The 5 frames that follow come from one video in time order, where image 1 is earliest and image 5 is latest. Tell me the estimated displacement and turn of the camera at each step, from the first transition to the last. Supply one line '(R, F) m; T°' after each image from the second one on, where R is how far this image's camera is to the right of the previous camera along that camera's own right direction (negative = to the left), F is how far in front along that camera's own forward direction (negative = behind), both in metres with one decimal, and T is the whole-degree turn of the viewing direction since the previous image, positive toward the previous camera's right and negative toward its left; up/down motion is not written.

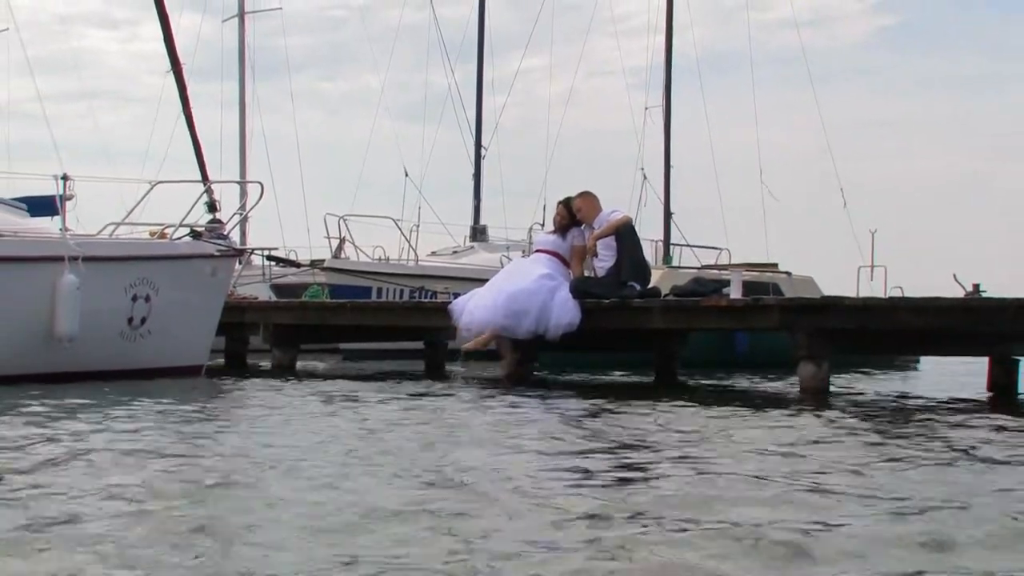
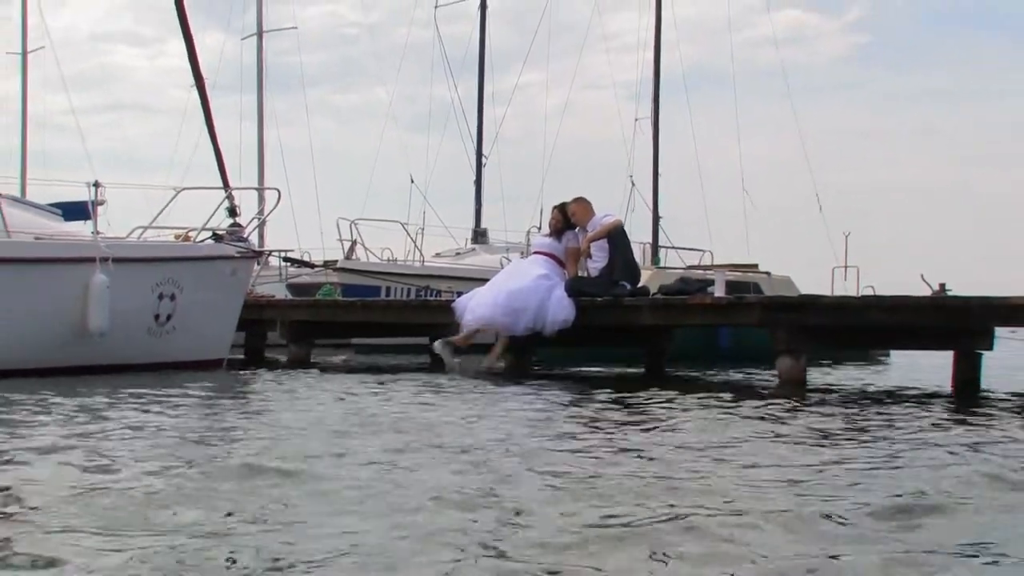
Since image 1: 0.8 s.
(0.0, -0.4) m; 0°
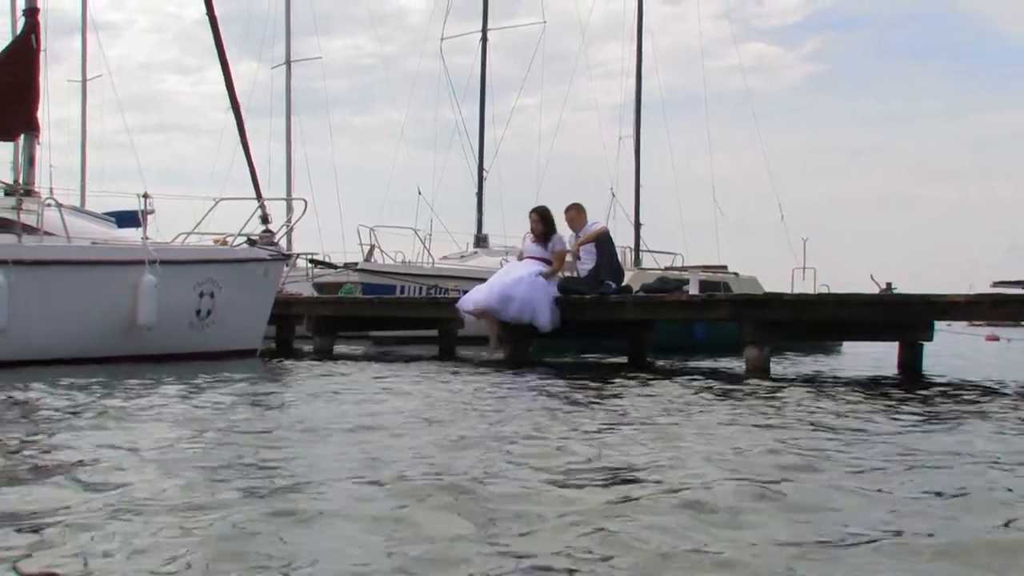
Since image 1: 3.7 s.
(0.0, -0.8) m; 0°
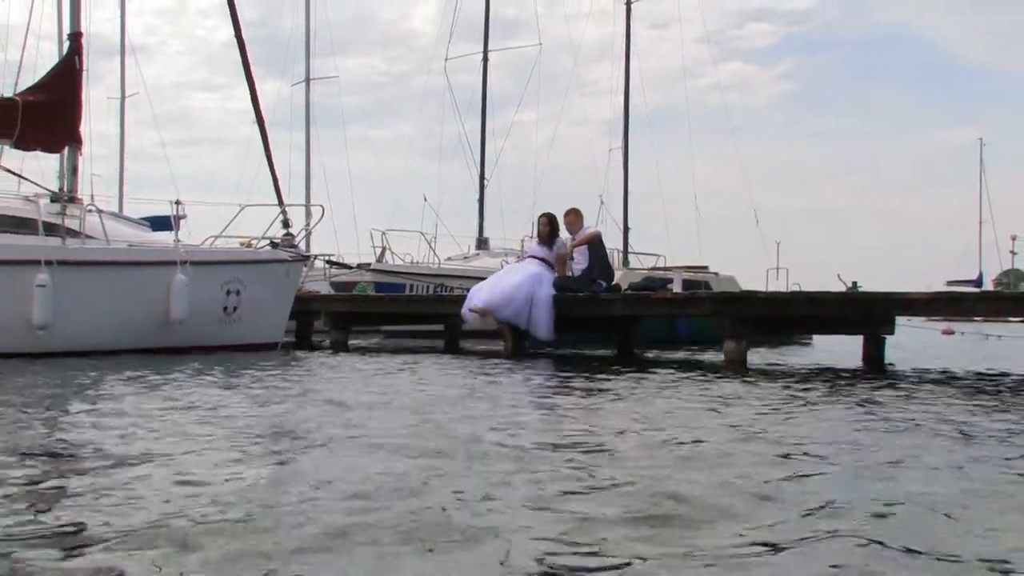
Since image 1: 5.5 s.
(0.0, -0.7) m; 0°
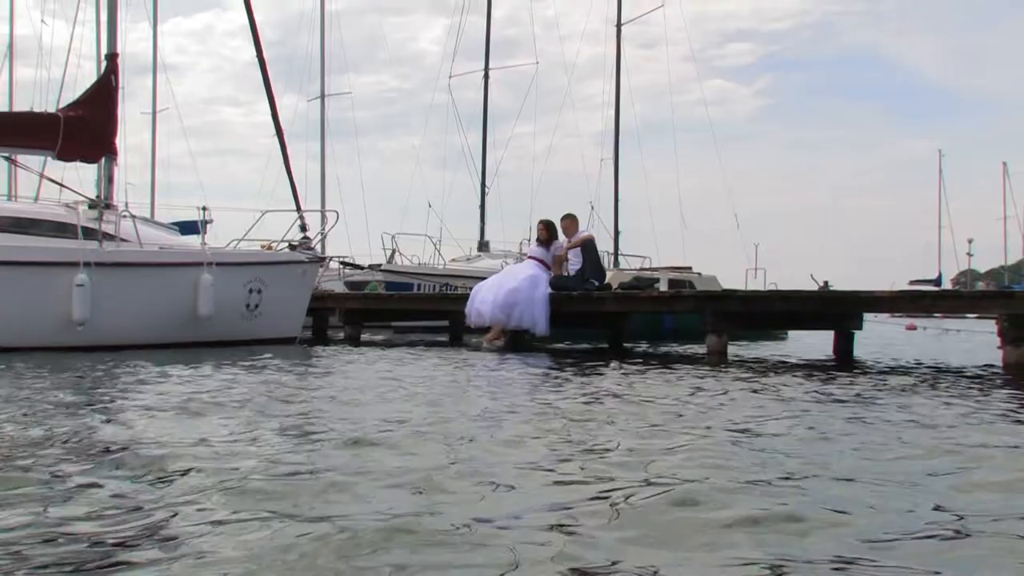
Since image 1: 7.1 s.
(0.0, -0.7) m; 0°
